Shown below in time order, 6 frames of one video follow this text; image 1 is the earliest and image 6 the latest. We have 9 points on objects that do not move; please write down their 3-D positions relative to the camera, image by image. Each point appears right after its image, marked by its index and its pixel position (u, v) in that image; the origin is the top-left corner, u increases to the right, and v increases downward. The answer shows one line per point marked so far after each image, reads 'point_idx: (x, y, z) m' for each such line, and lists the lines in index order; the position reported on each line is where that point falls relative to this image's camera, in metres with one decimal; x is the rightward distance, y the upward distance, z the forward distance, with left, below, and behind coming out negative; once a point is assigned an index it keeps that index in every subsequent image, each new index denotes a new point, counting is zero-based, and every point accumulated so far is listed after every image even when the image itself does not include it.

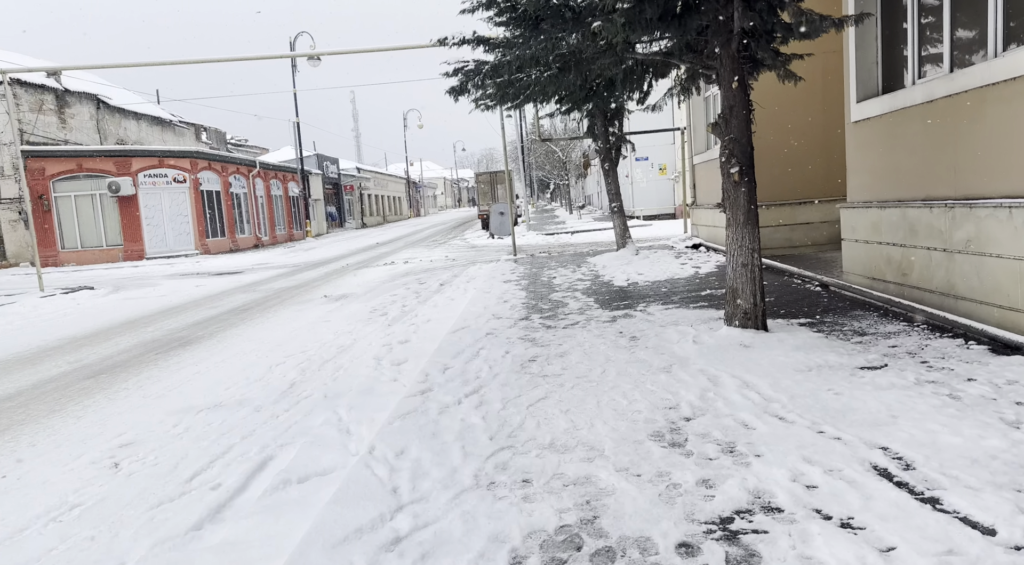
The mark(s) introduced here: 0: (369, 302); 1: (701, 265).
0: (-2.5, -0.3, +11.4) m
1: (+3.2, +0.2, +11.0) m
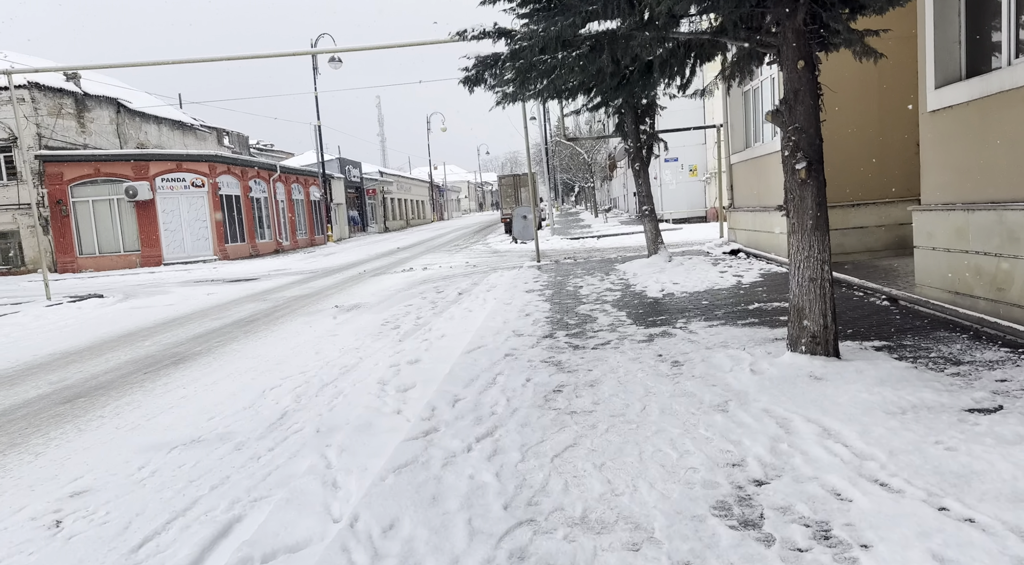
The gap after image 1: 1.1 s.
0: (-2.1, -0.5, +10.7) m
1: (+3.5, +0.1, +10.0) m
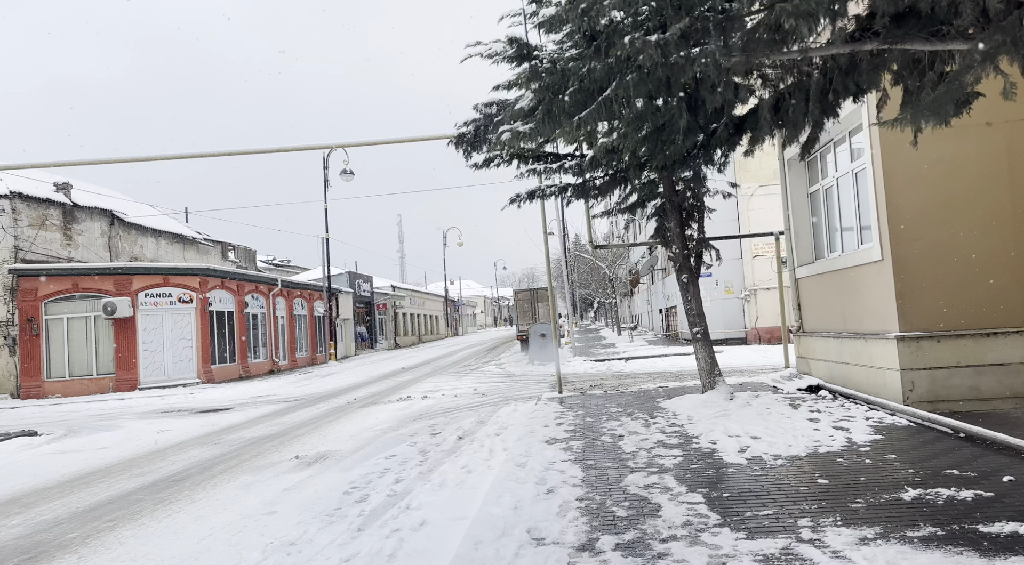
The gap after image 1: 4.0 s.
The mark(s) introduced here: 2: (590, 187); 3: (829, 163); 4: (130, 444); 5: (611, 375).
0: (-1.9, -2.3, +7.9) m
1: (+3.7, -1.6, +7.3) m
2: (+1.3, +1.5, +10.7) m
3: (+5.1, +1.9, +10.4) m
4: (-6.8, -2.9, +11.6) m
5: (+2.5, -2.3, +16.4) m
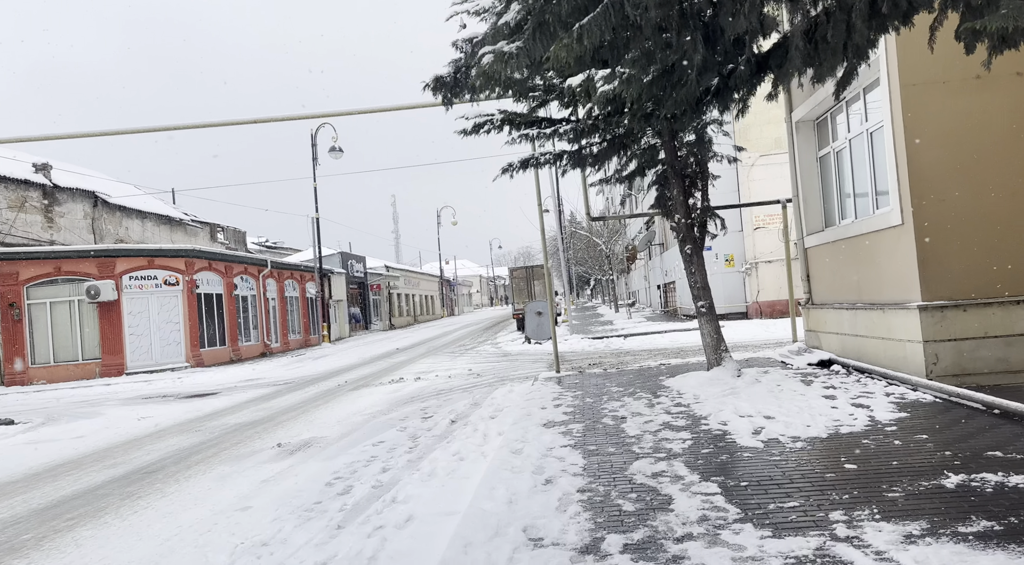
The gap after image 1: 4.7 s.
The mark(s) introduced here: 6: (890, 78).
0: (-2.0, -2.0, +7.4) m
1: (+3.7, -1.3, +6.7) m
2: (+1.1, +2.0, +10.0) m
3: (+4.9, +2.4, +9.8) m
4: (-6.9, -2.5, +11.1) m
5: (+2.4, -1.7, +15.9) m
6: (+4.4, +2.4, +7.6) m
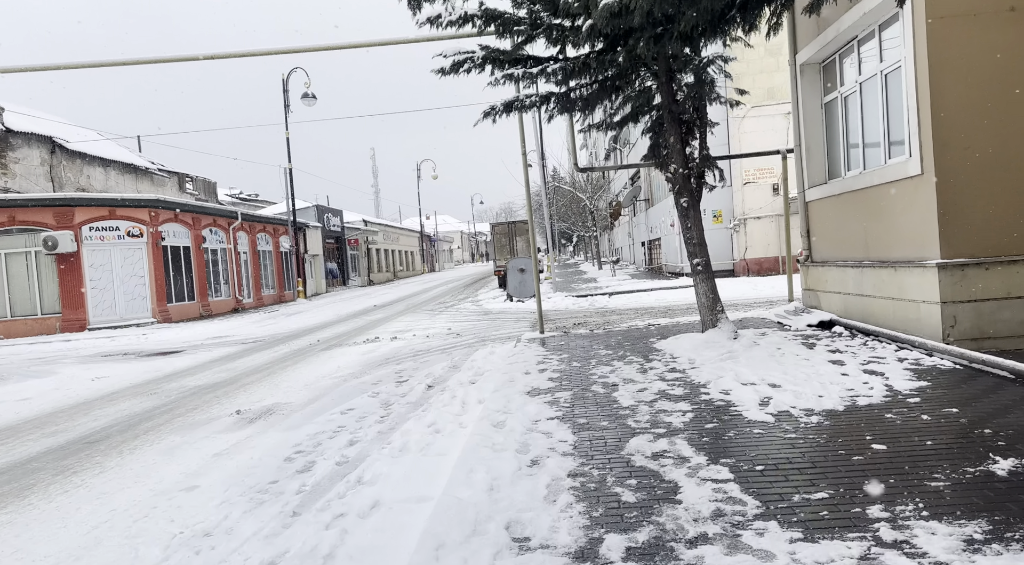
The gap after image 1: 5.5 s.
0: (-2.2, -1.5, +6.8) m
1: (+3.5, -0.9, +6.2) m
2: (+0.9, +2.6, +9.2) m
3: (+4.7, +3.0, +9.0) m
4: (-7.2, -1.8, +10.3) m
5: (+2.0, -0.7, +15.3) m
6: (+4.2, +2.8, +6.8) m
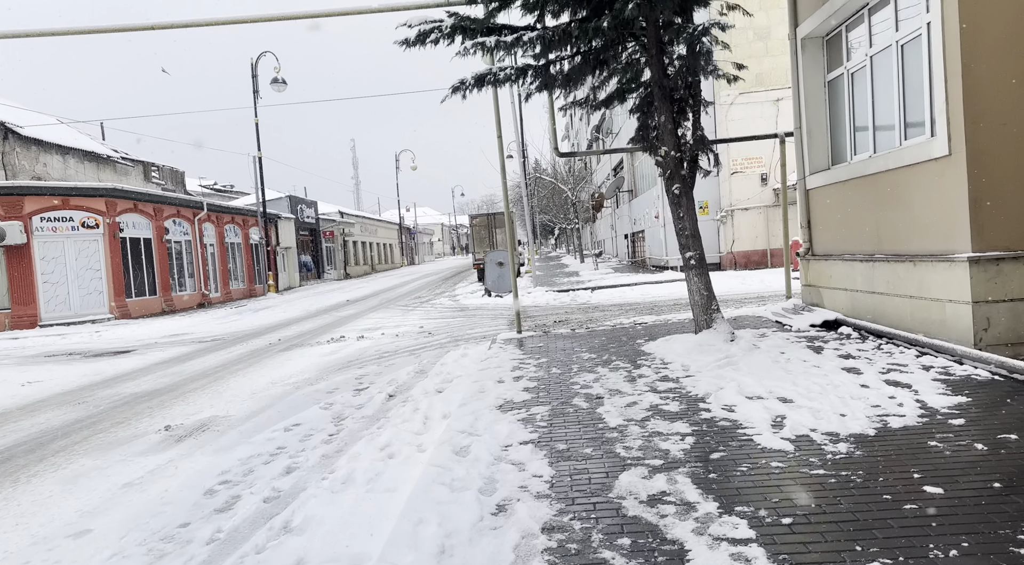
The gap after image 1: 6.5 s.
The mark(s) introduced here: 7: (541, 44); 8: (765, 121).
0: (-2.5, -1.5, +5.8) m
1: (+3.2, -0.8, +5.4) m
2: (+0.6, +2.6, +8.2) m
3: (+4.4, +3.0, +8.2) m
4: (-7.5, -1.7, +9.2) m
5: (+1.5, -0.6, +14.4) m
6: (+3.9, +2.9, +6.0) m
7: (+0.4, +2.9, +7.8) m
8: (+7.7, +4.9, +19.8) m
